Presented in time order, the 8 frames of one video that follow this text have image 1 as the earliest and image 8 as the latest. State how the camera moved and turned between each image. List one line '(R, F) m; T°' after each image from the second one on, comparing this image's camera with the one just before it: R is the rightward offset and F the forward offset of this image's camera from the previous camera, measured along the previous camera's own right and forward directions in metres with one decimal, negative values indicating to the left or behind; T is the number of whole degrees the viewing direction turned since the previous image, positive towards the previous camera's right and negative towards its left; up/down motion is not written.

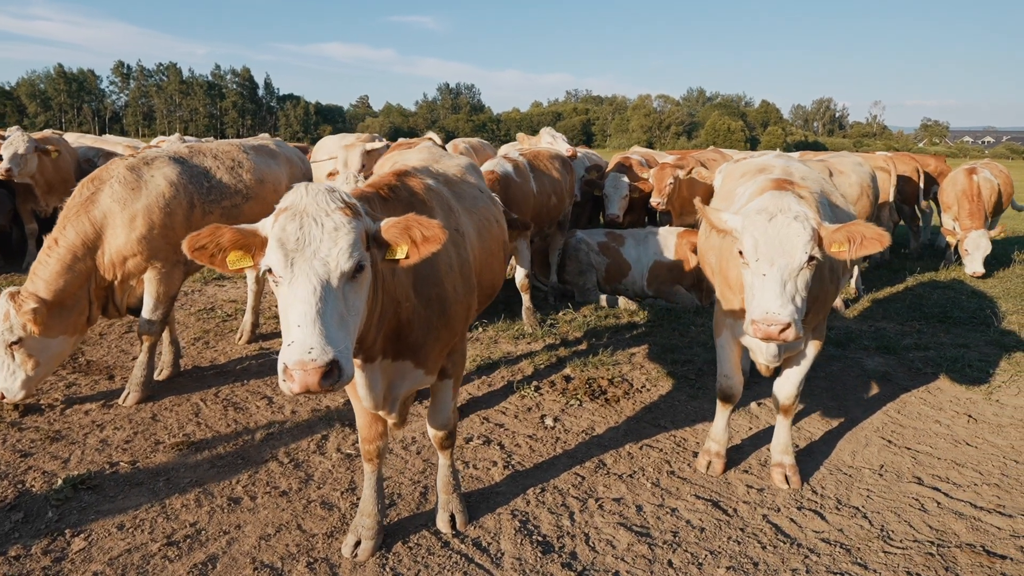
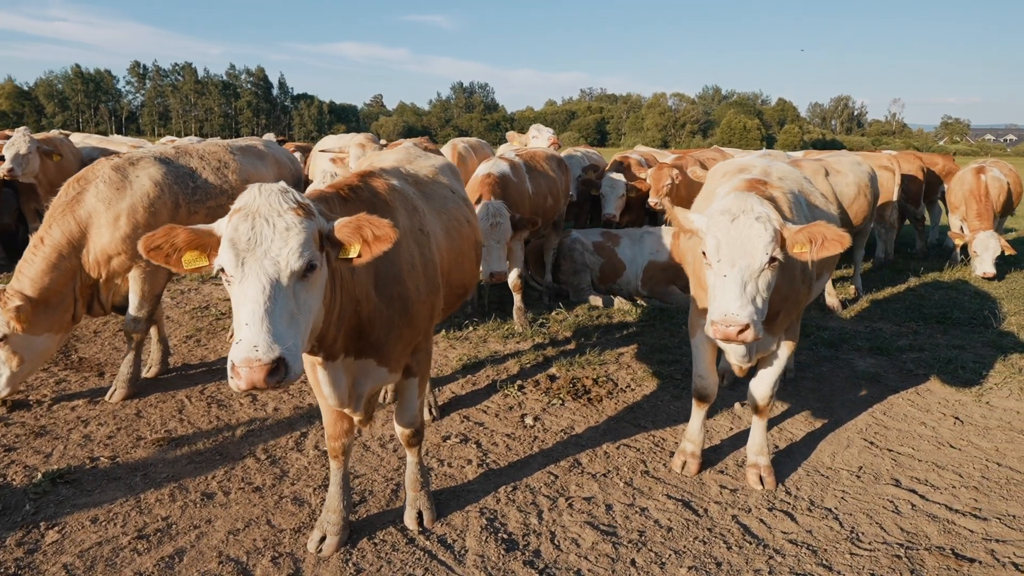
(+0.3, 0.0) m; -1°
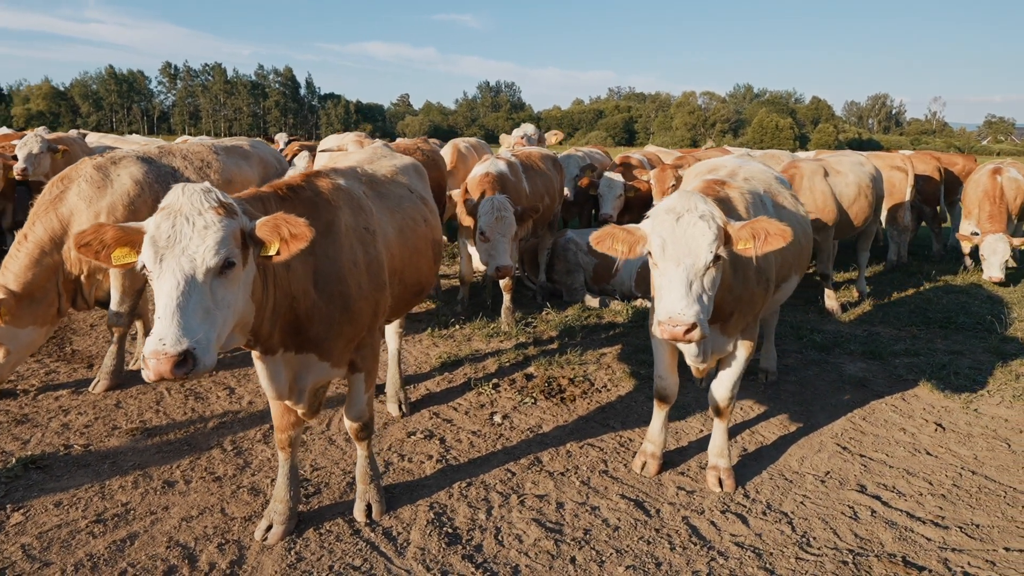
(+0.5, 0.0) m; -2°
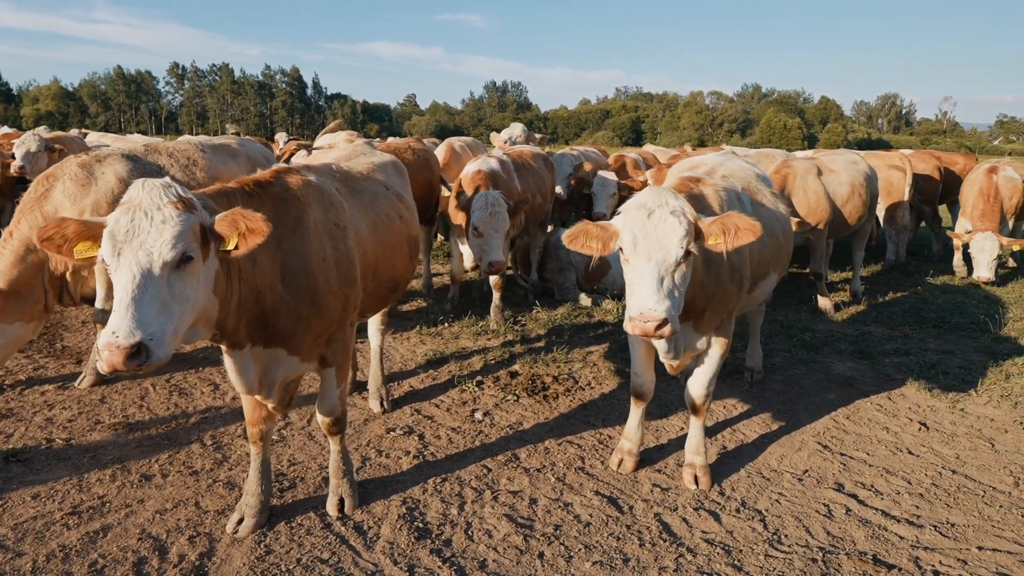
(+0.2, 0.0) m; -1°
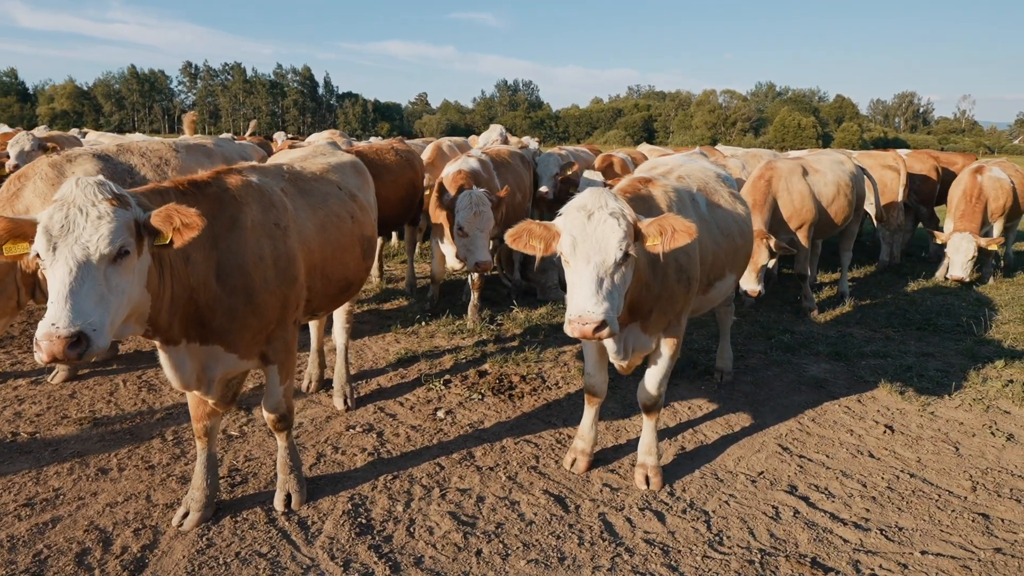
(+0.4, 0.0) m; -1°
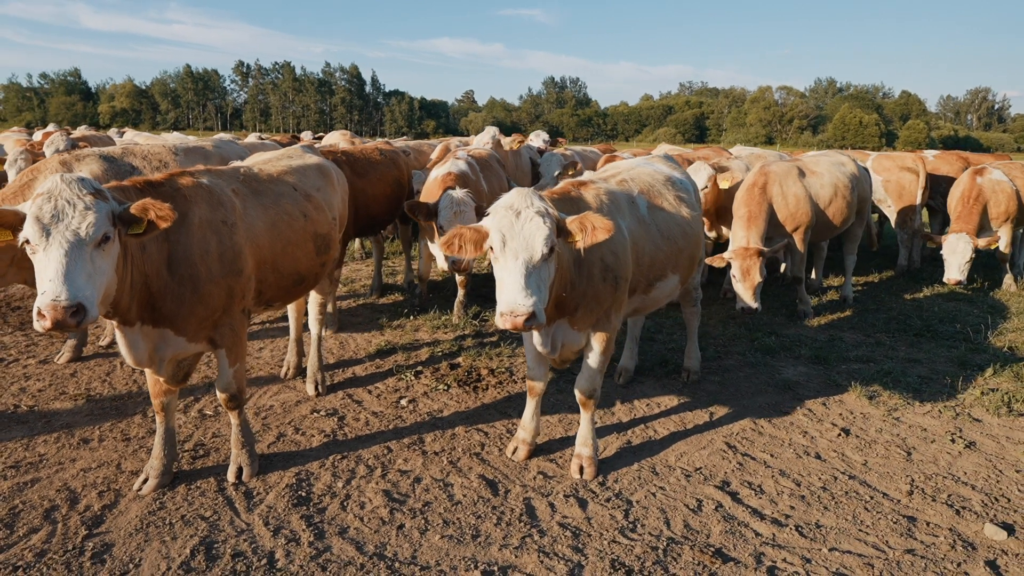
(+0.8, -0.3) m; -4°
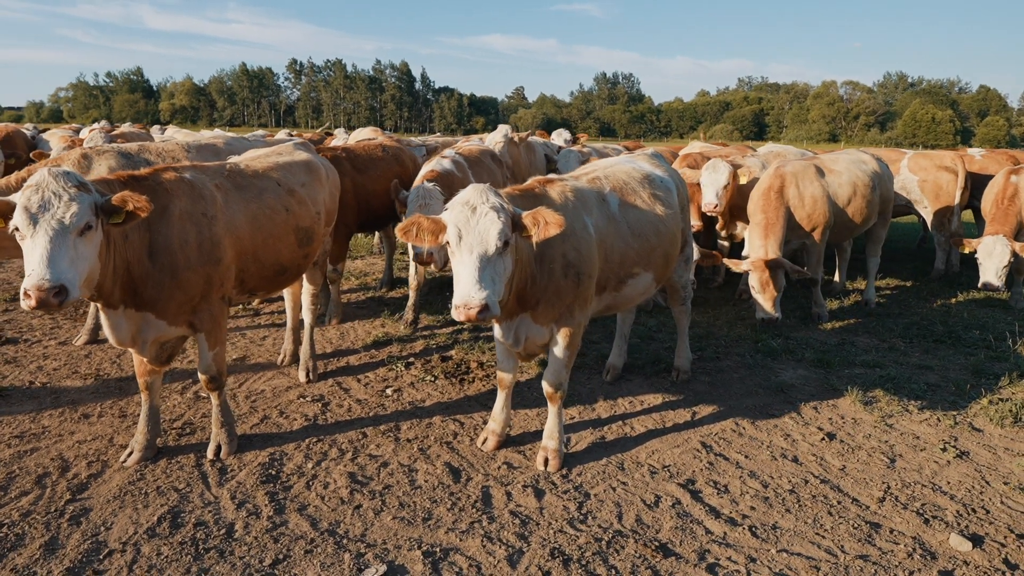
(+0.6, -0.1) m; -5°
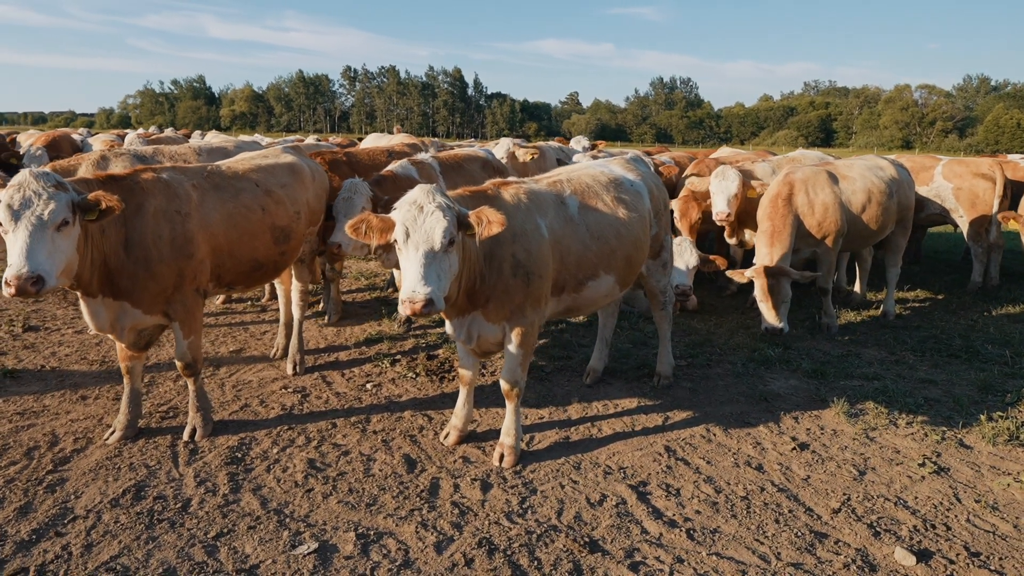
(+0.8, -0.1) m; -5°
